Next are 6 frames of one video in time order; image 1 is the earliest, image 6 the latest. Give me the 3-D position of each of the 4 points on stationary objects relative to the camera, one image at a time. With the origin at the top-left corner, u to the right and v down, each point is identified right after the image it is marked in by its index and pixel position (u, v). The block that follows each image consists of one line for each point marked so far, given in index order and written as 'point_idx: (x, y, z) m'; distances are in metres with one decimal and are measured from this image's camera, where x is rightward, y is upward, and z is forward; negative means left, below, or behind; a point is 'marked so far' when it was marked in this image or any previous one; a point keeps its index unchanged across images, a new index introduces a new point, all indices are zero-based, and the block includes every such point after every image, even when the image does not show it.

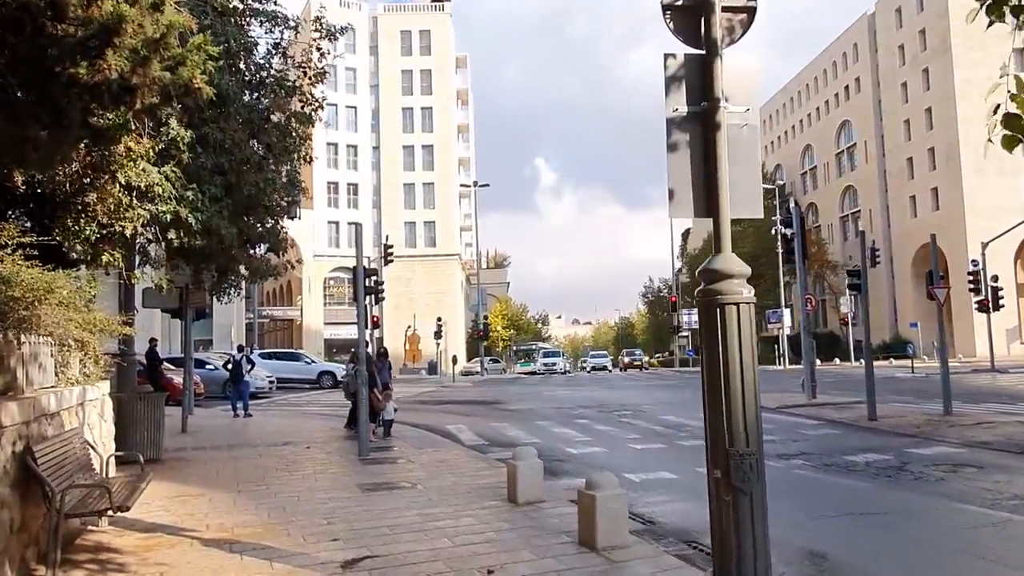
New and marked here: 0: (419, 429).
0: (-1.9, -3.0, +17.4) m
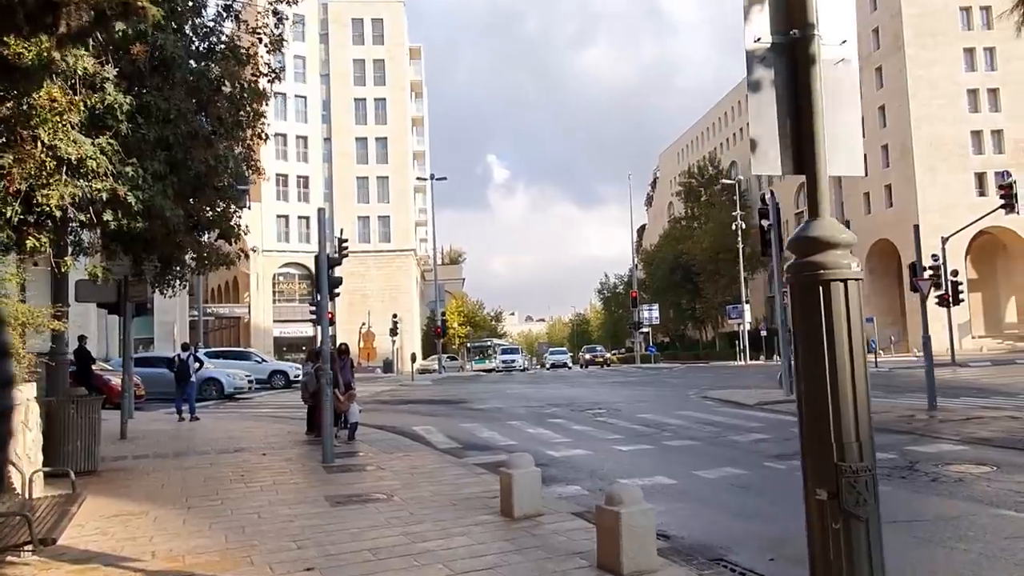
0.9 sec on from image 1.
0: (-2.4, -2.8, +16.2) m
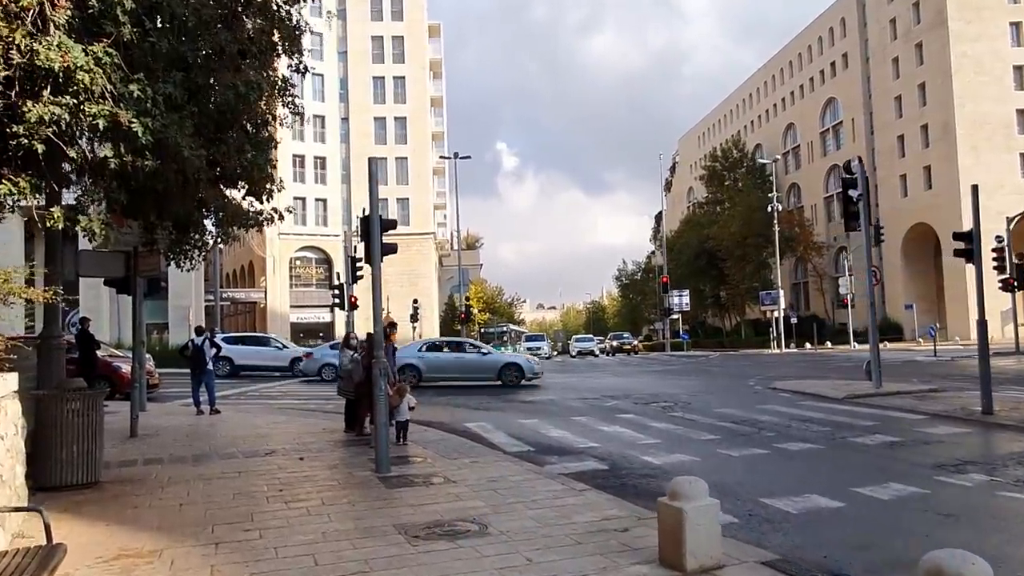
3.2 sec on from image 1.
0: (-1.2, -2.4, +13.8) m
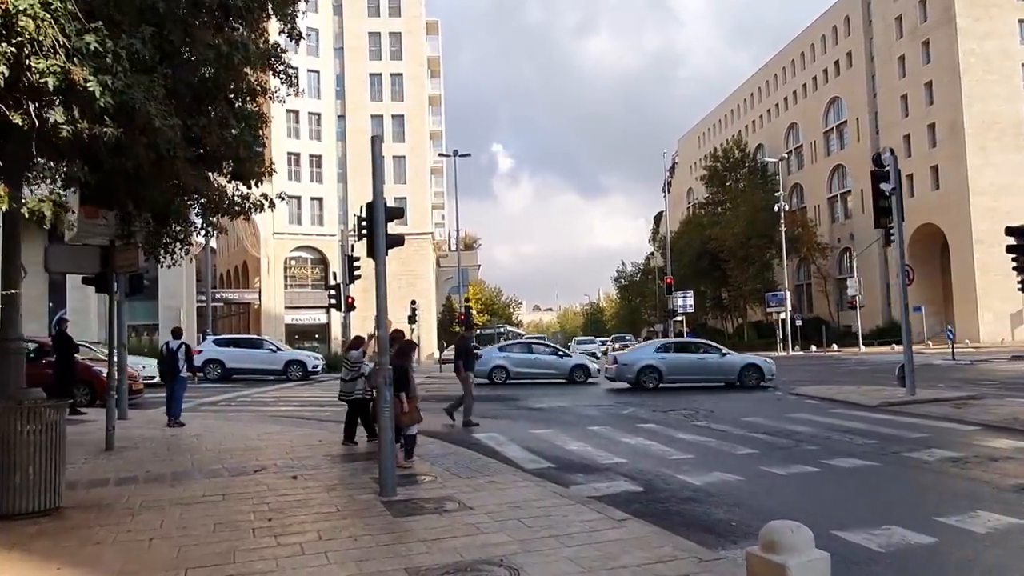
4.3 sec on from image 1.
0: (-1.0, -2.4, +12.5) m
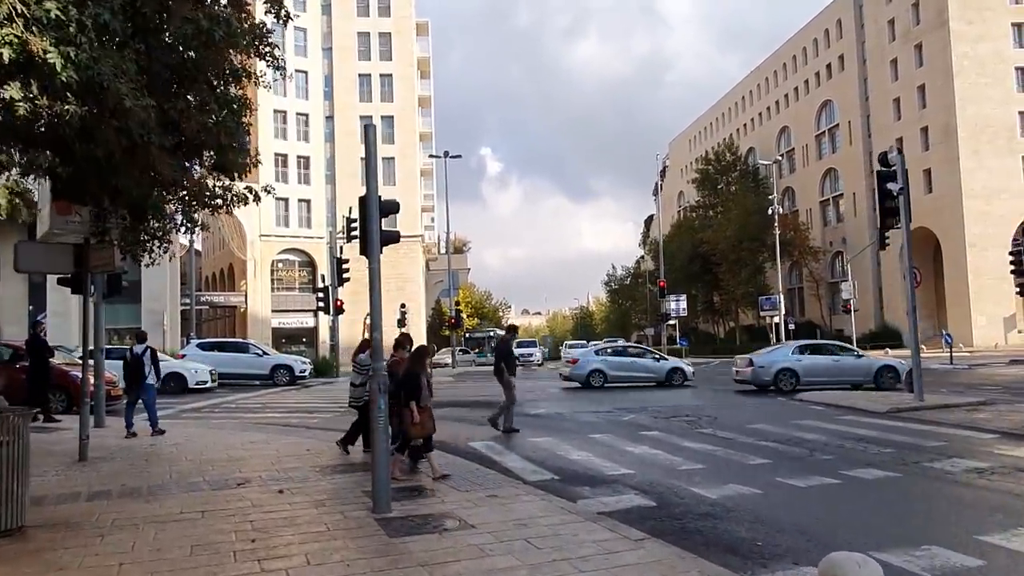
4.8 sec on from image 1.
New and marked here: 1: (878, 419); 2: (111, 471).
0: (-1.0, -2.4, +11.9) m
1: (+6.9, -2.5, +15.8) m
2: (-5.0, -2.3, +10.5) m
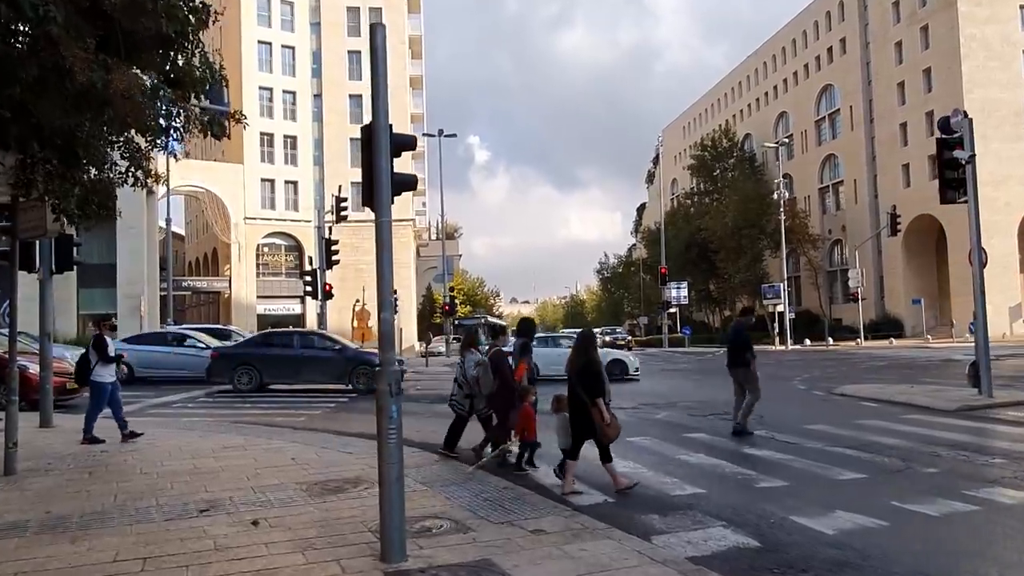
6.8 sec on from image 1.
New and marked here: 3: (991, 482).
0: (-0.6, -2.1, +9.6) m
1: (+7.2, -2.2, +13.7) m
2: (-4.6, -2.0, +8.2) m
3: (+5.0, -2.0, +8.8) m
